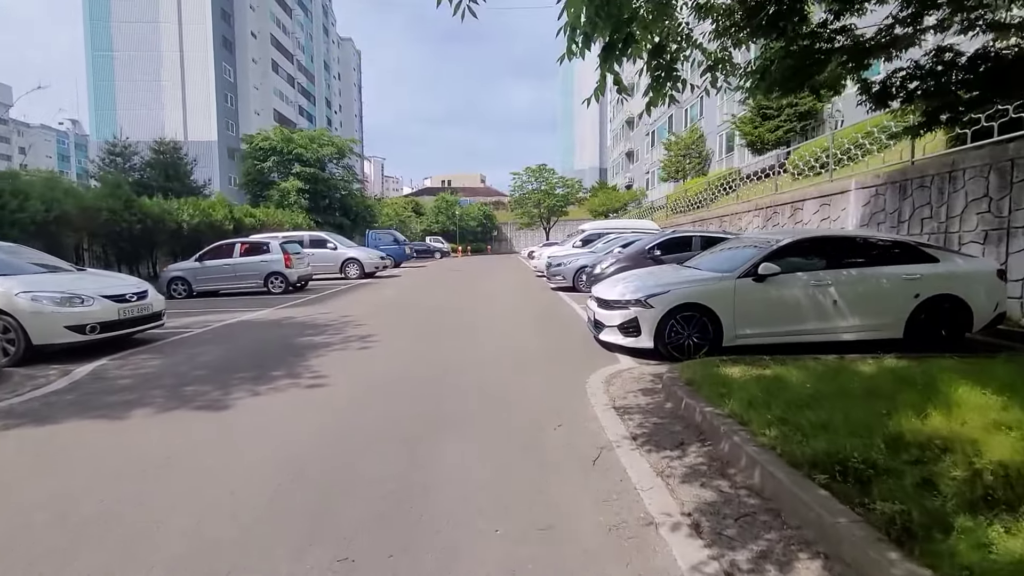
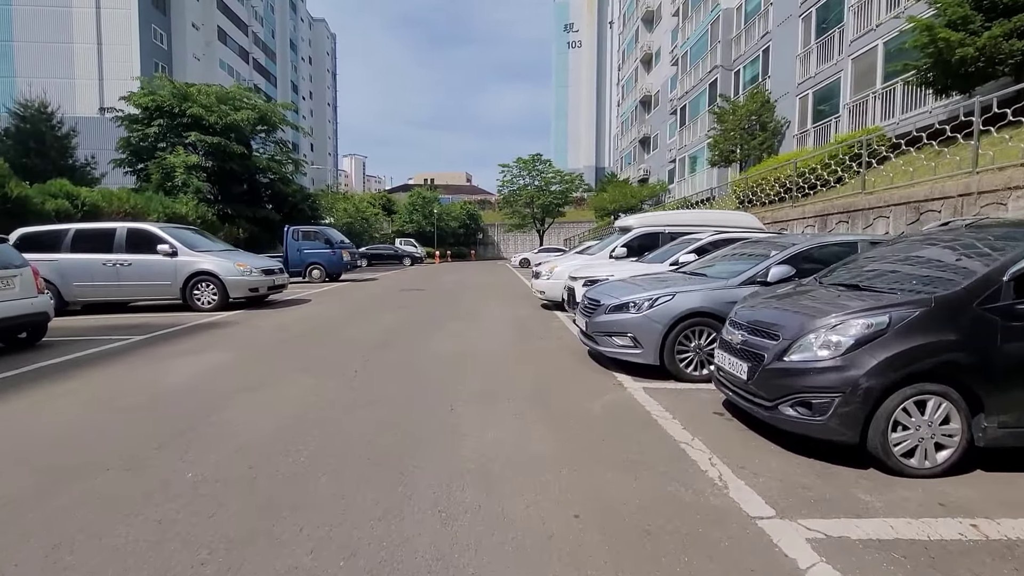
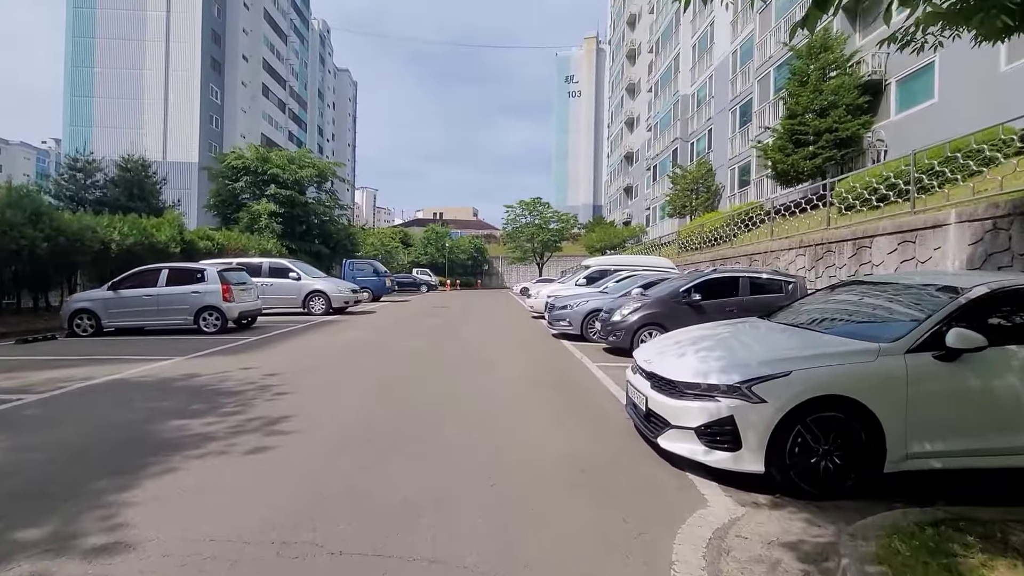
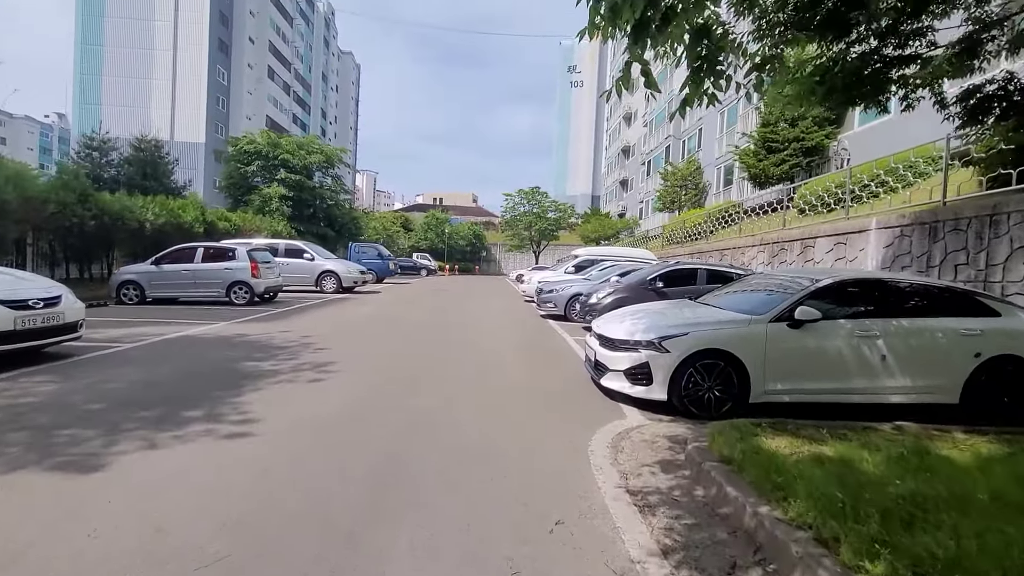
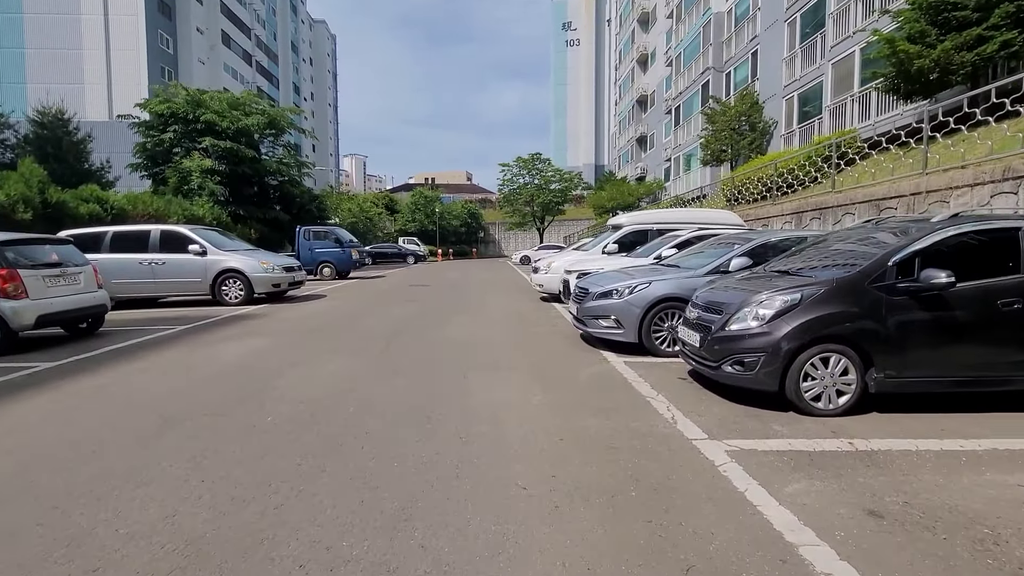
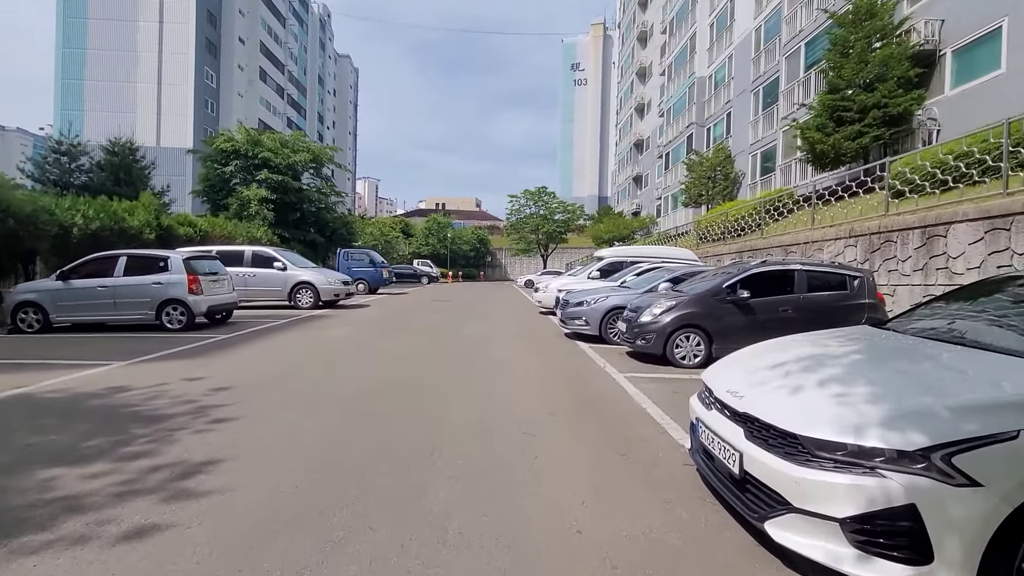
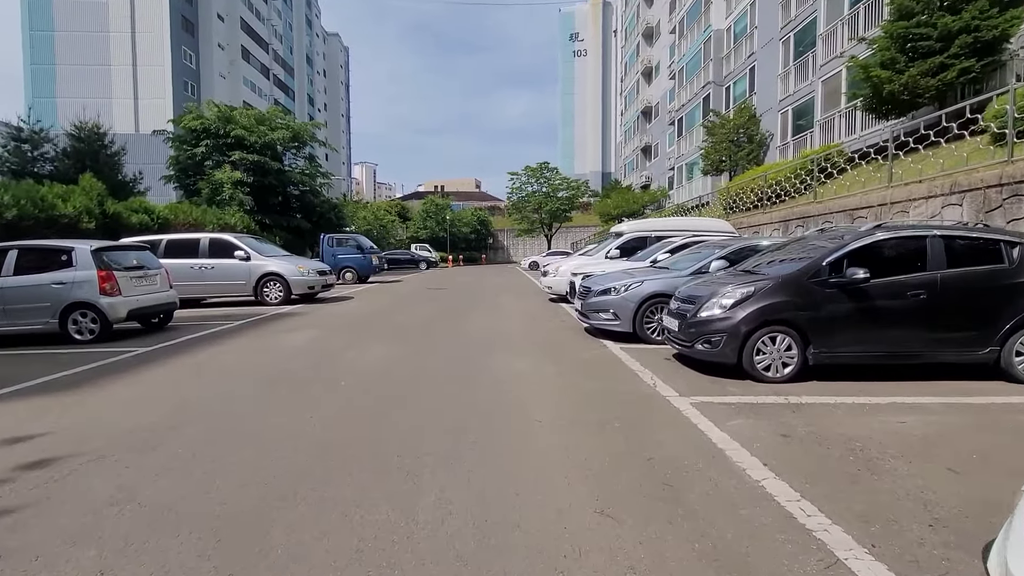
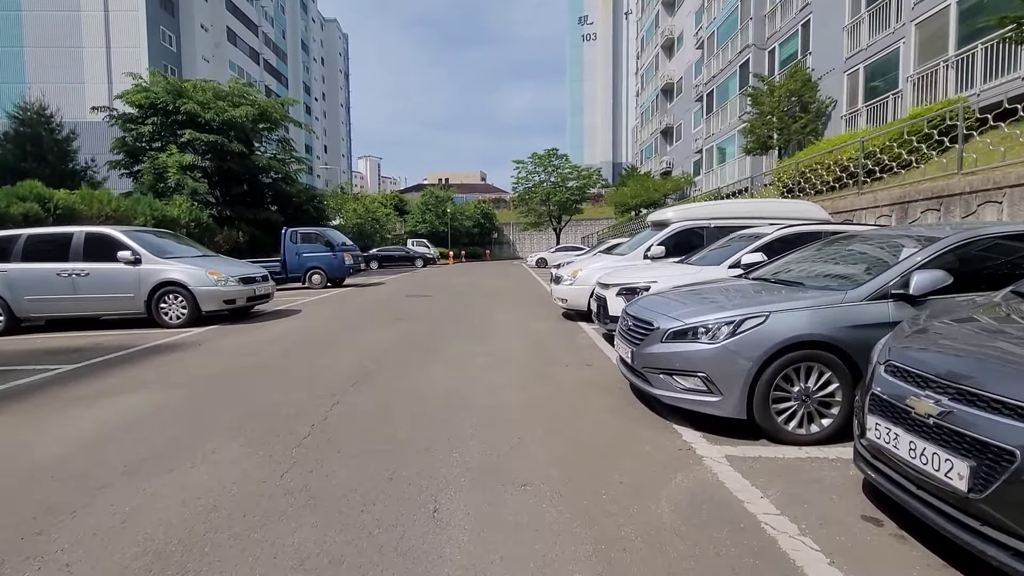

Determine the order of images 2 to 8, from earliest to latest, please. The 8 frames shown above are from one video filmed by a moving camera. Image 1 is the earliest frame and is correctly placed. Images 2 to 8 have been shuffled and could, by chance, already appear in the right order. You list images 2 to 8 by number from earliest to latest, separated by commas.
4, 3, 6, 7, 5, 2, 8
